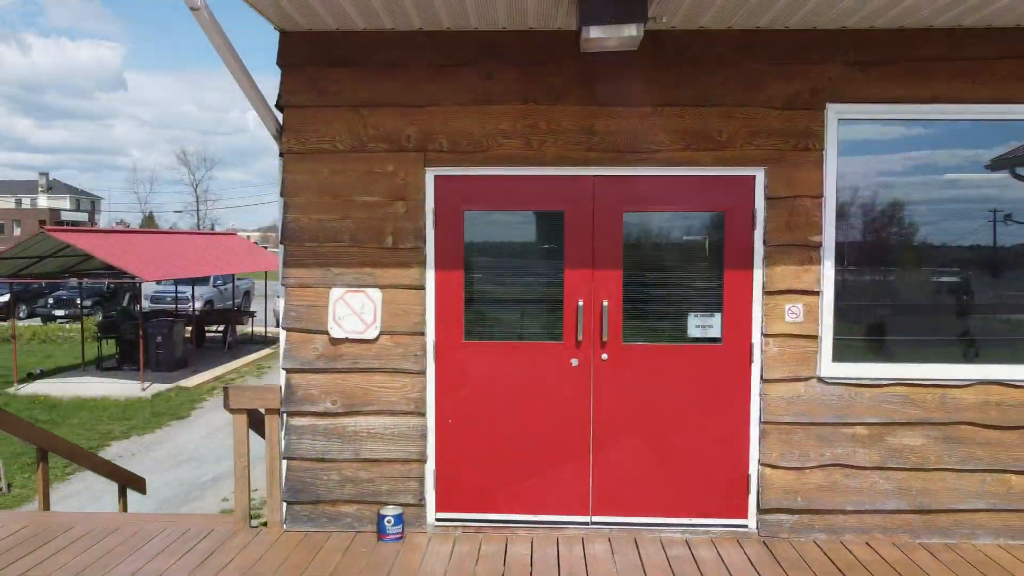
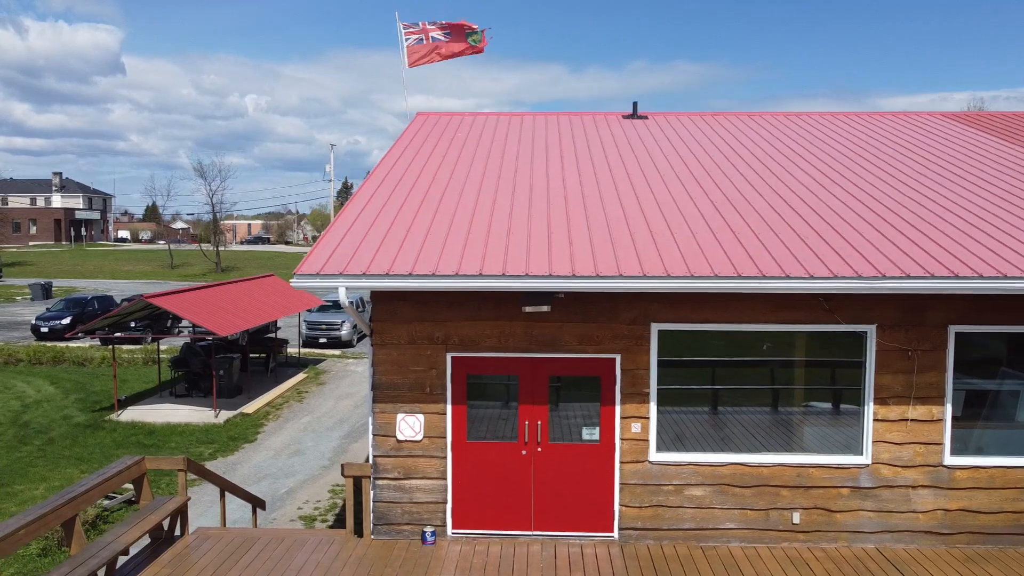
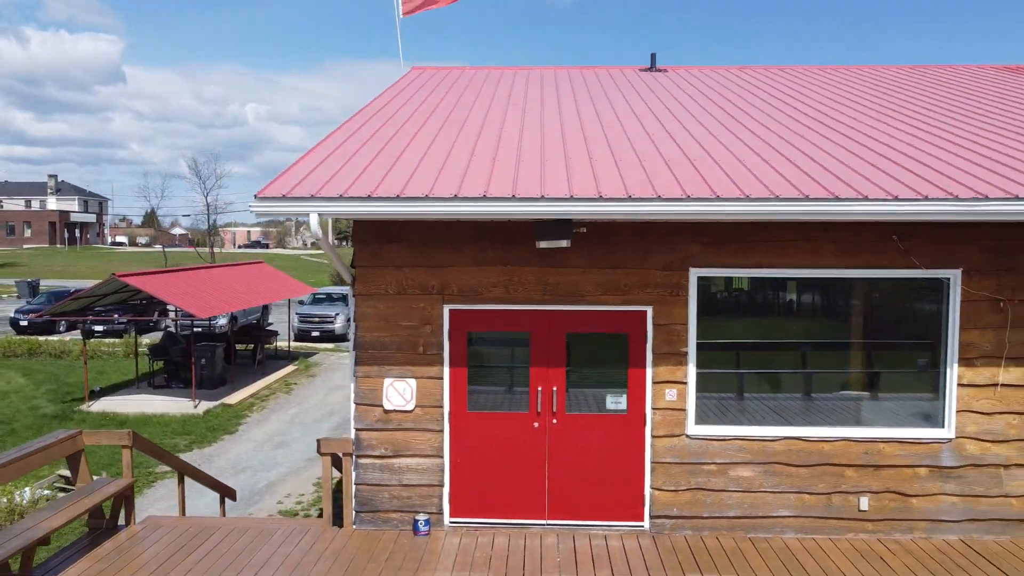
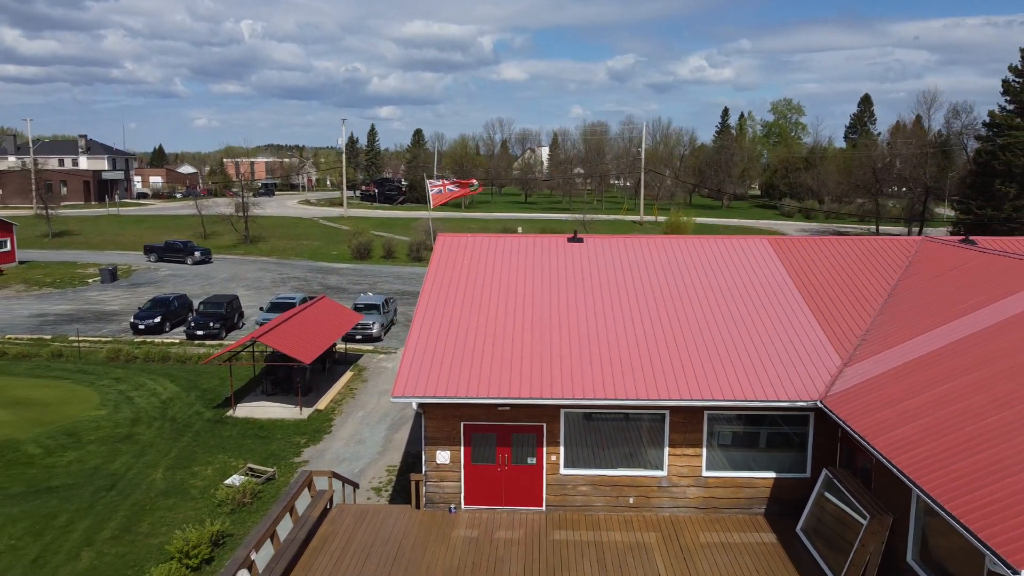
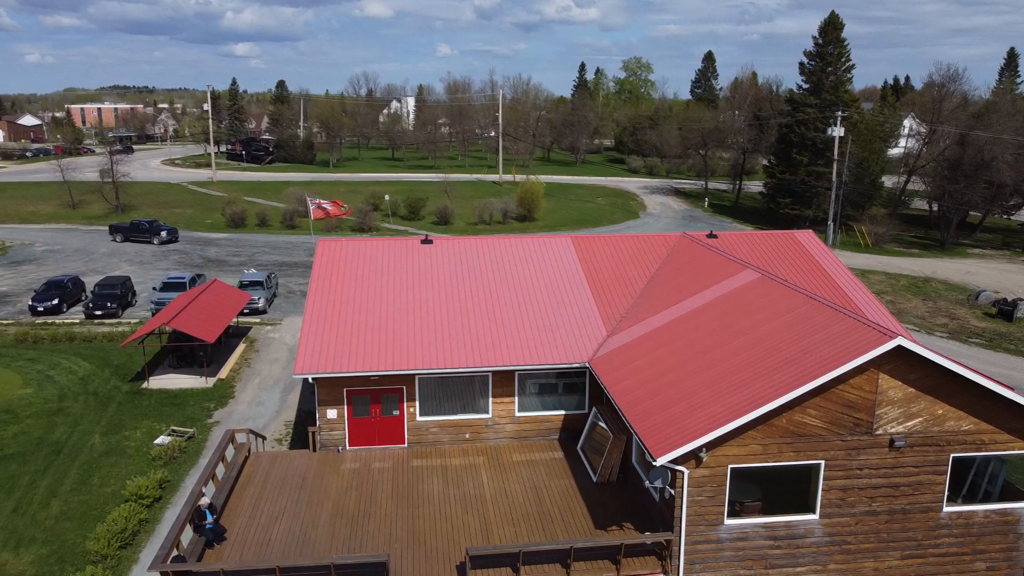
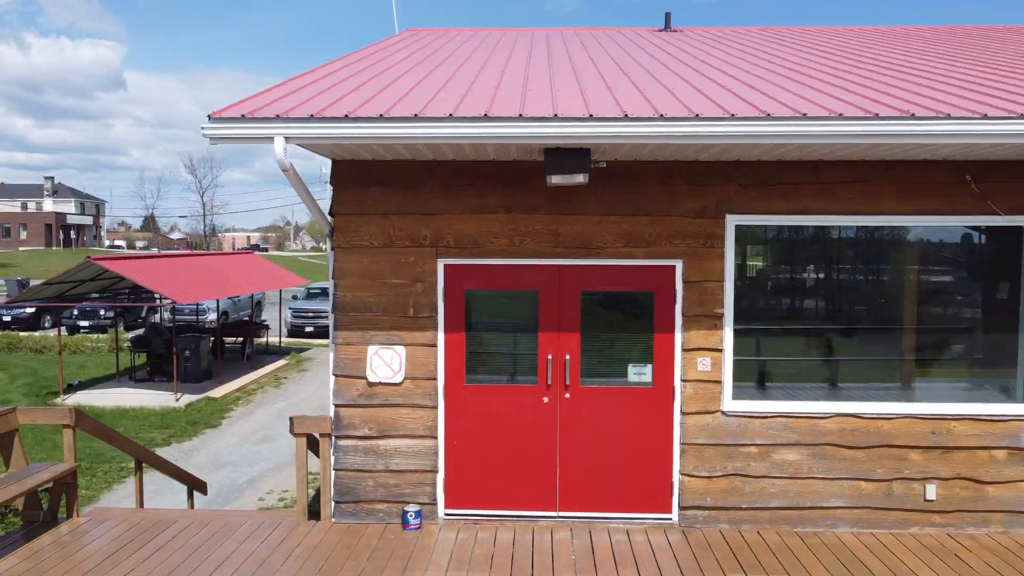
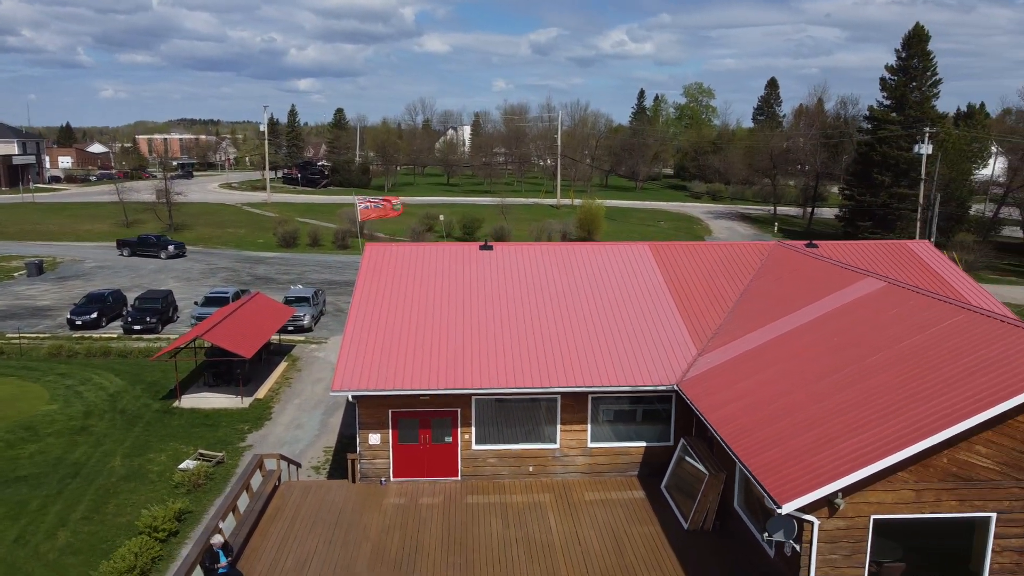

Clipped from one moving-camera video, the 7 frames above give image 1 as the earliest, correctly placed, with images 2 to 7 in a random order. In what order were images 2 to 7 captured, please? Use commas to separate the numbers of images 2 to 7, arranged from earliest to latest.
6, 3, 2, 4, 7, 5
